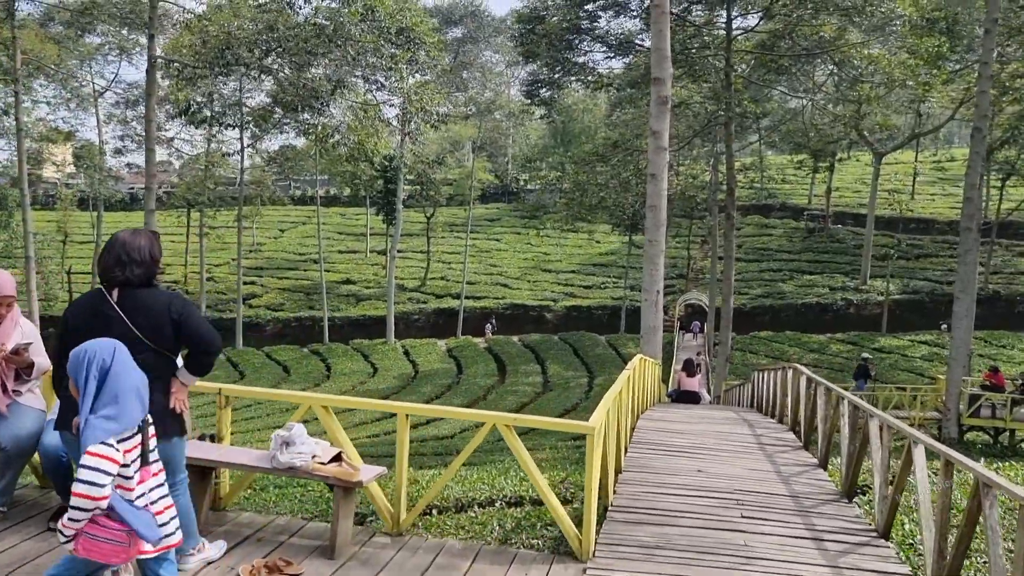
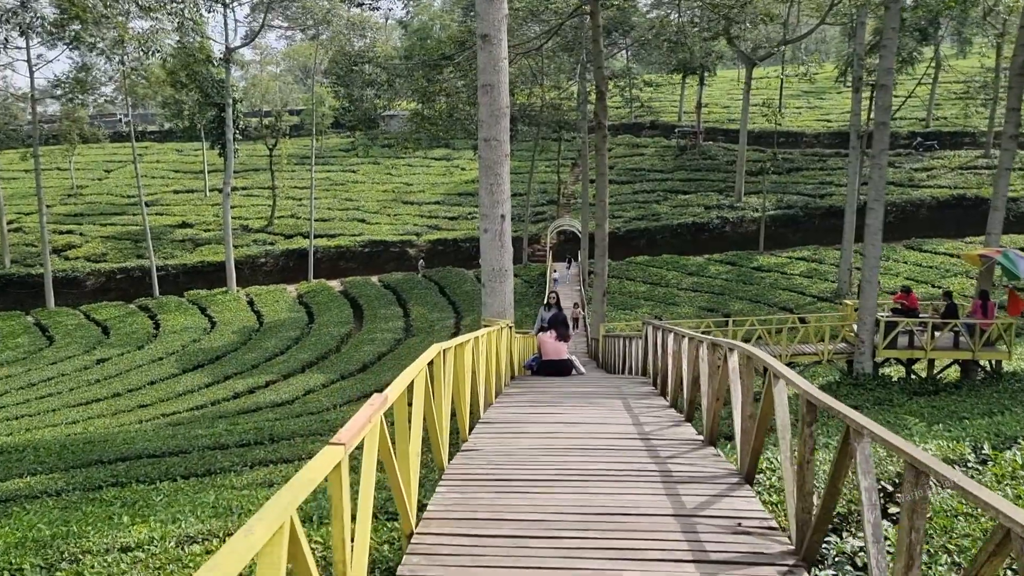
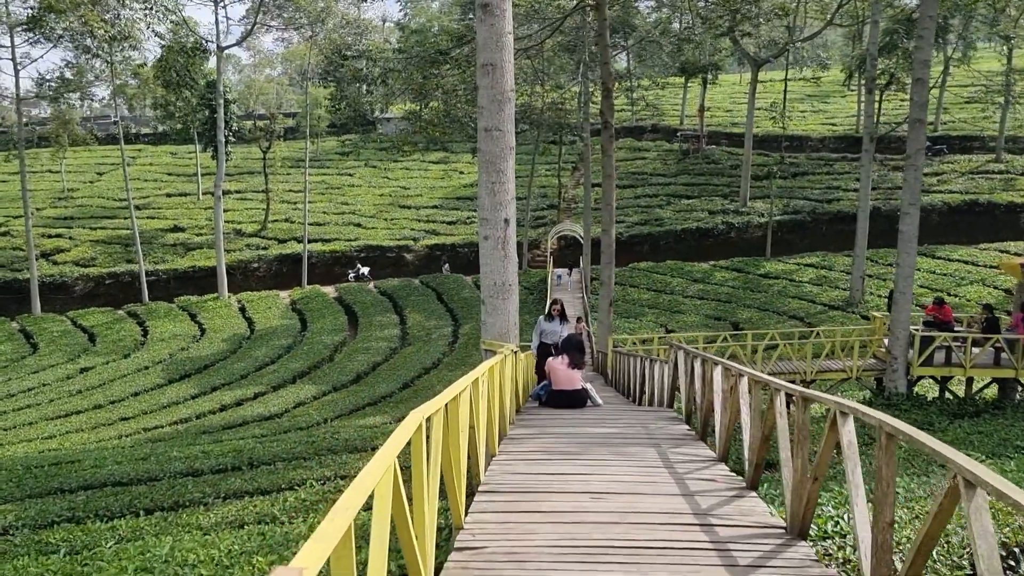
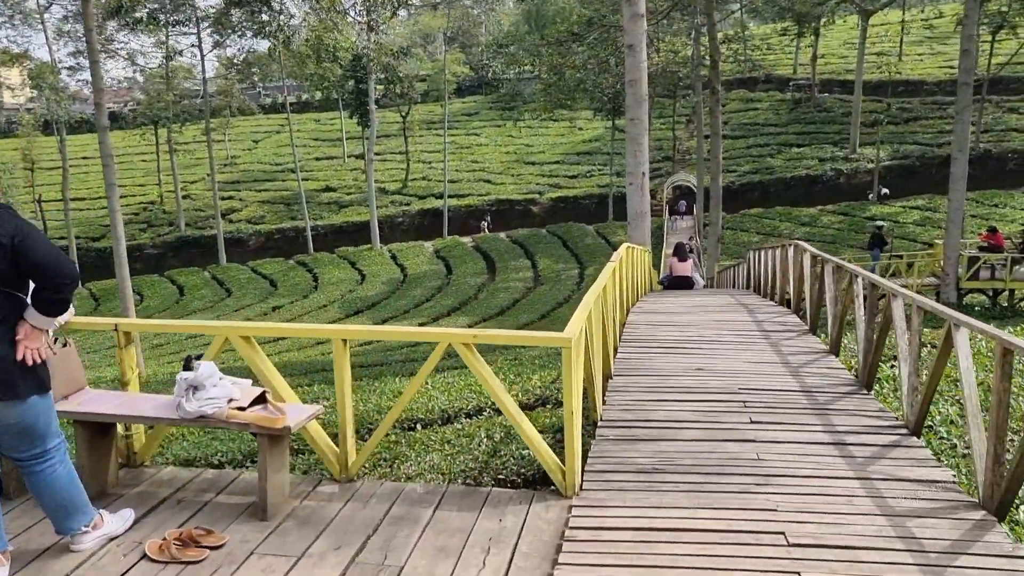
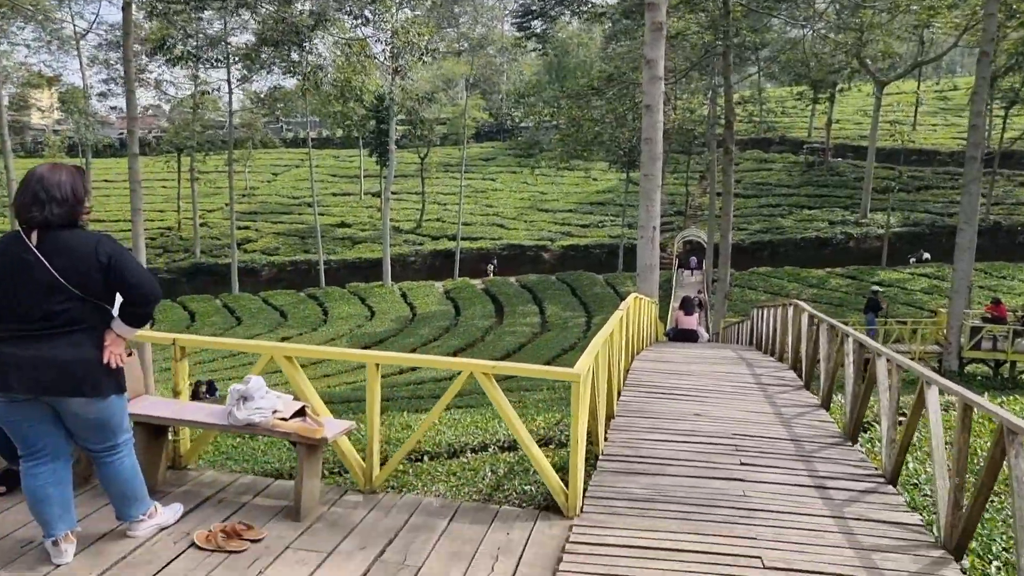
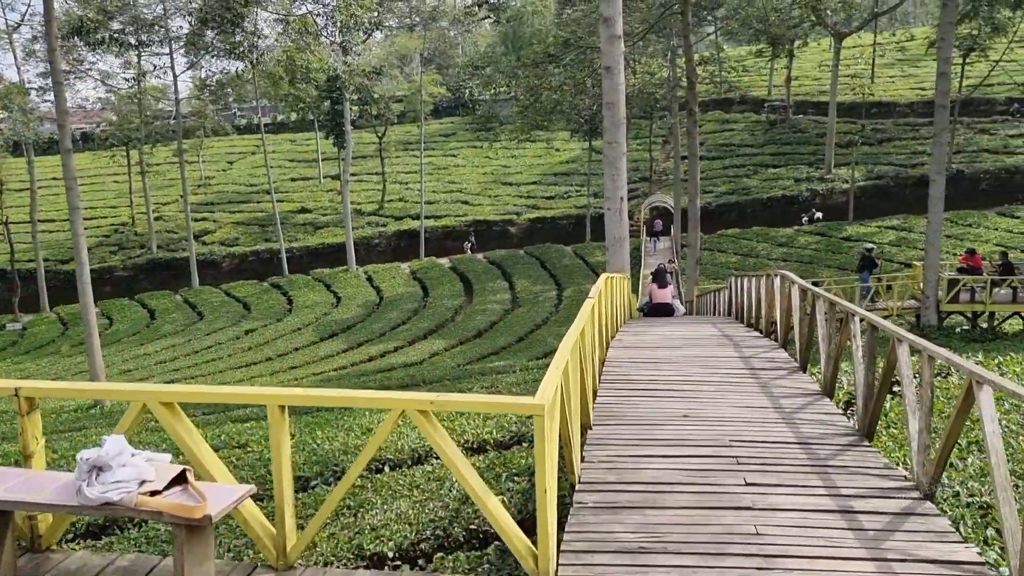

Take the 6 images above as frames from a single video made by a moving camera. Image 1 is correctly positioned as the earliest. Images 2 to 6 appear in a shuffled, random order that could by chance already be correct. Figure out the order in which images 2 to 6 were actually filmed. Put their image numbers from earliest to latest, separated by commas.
5, 4, 6, 2, 3
